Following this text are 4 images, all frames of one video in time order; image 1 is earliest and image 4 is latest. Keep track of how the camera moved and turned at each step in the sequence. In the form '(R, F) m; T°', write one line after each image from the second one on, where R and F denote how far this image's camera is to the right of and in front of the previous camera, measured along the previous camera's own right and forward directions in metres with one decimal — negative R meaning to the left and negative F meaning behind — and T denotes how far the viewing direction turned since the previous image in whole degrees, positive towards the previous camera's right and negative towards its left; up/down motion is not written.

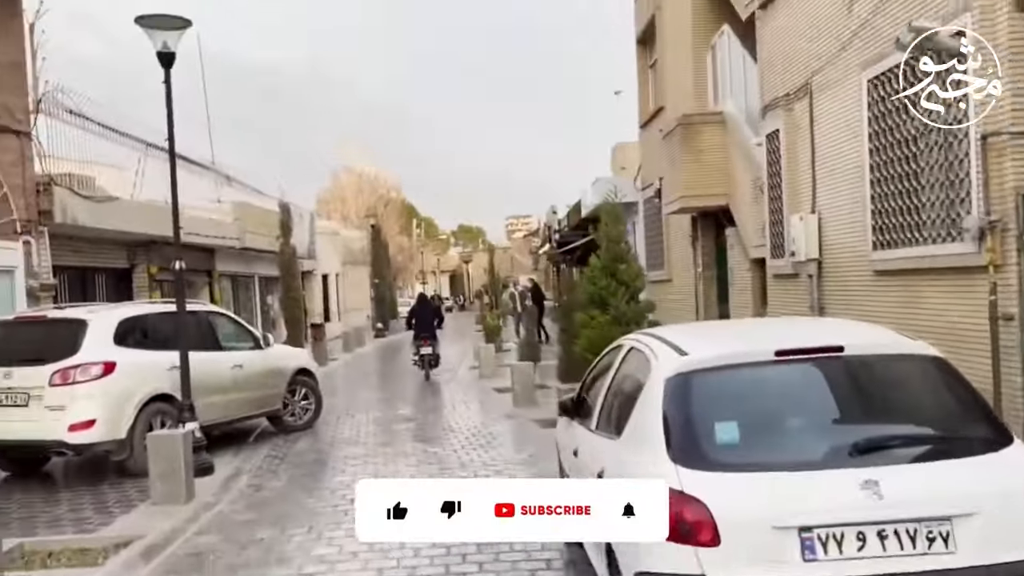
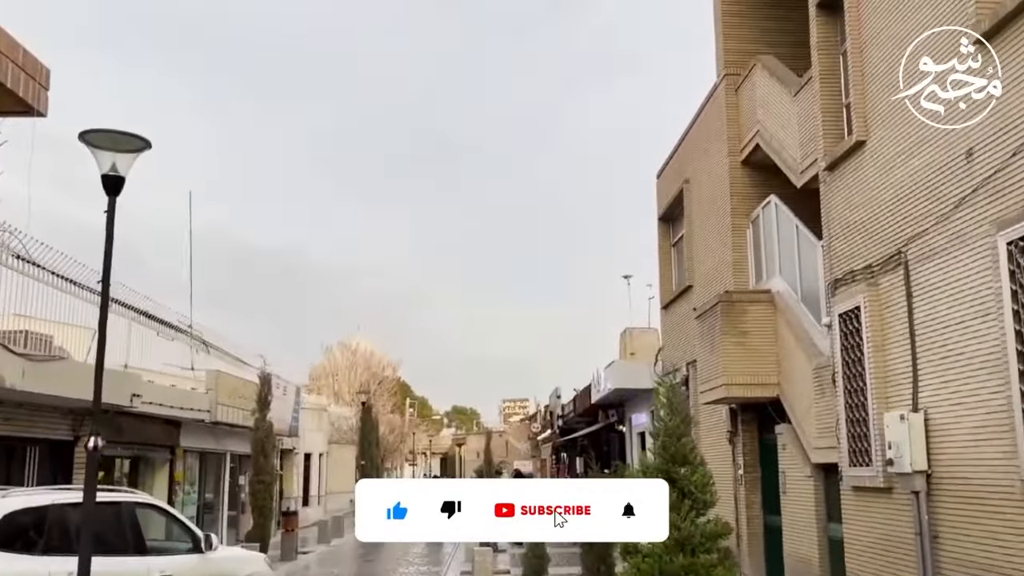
(-0.2, +2.1) m; 0°
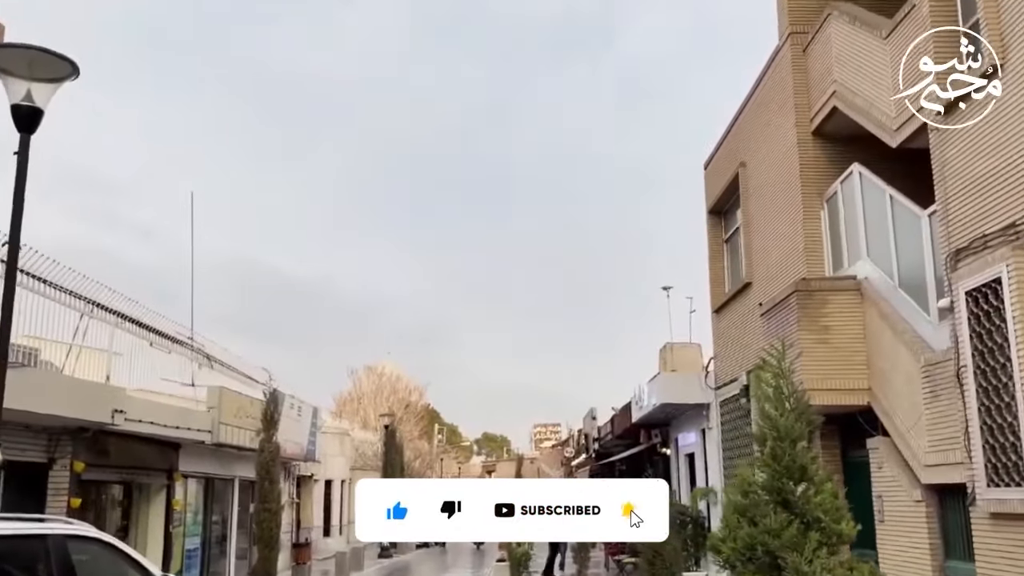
(-0.1, +1.9) m; -2°
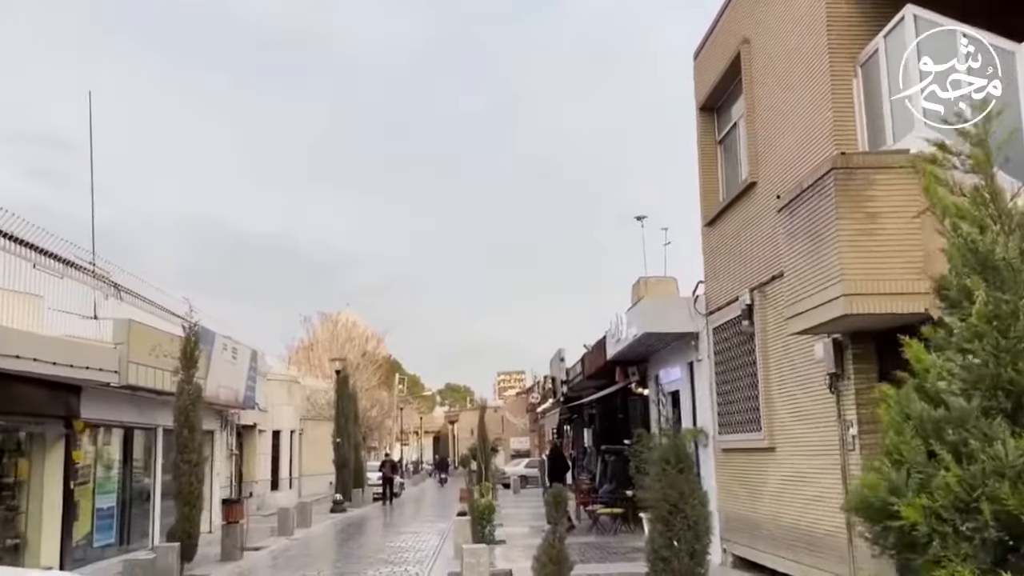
(+0.1, +2.3) m; +2°
